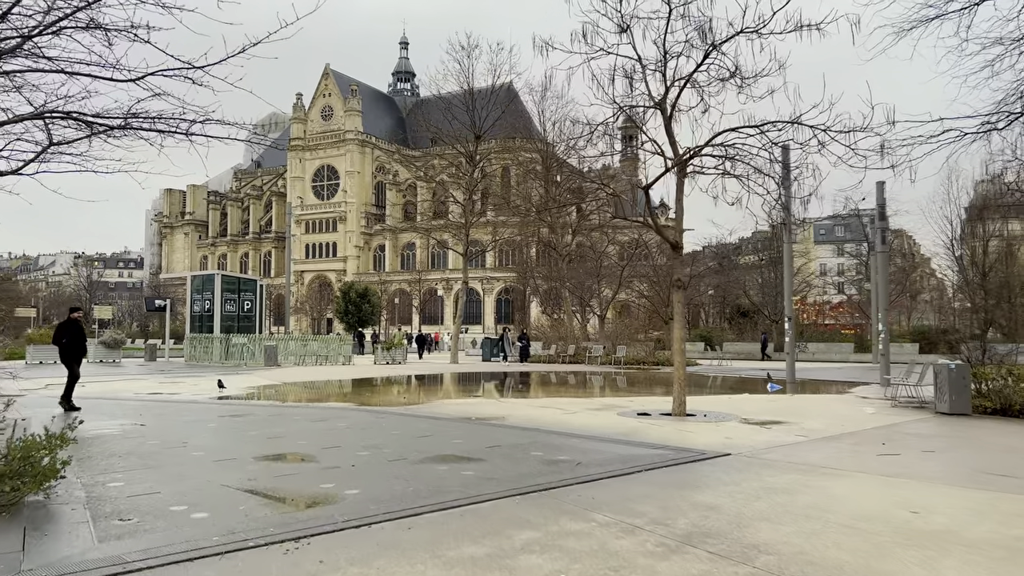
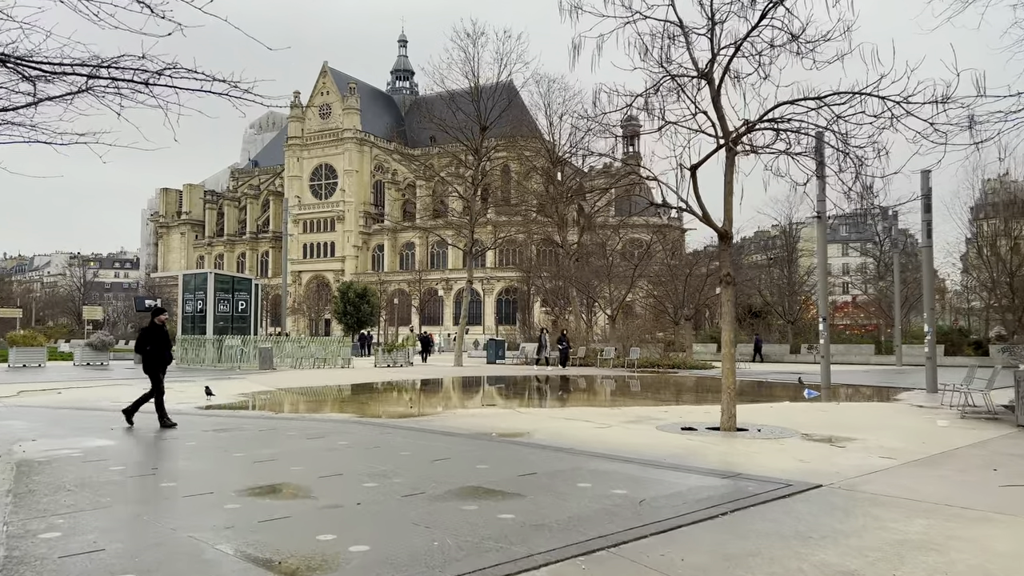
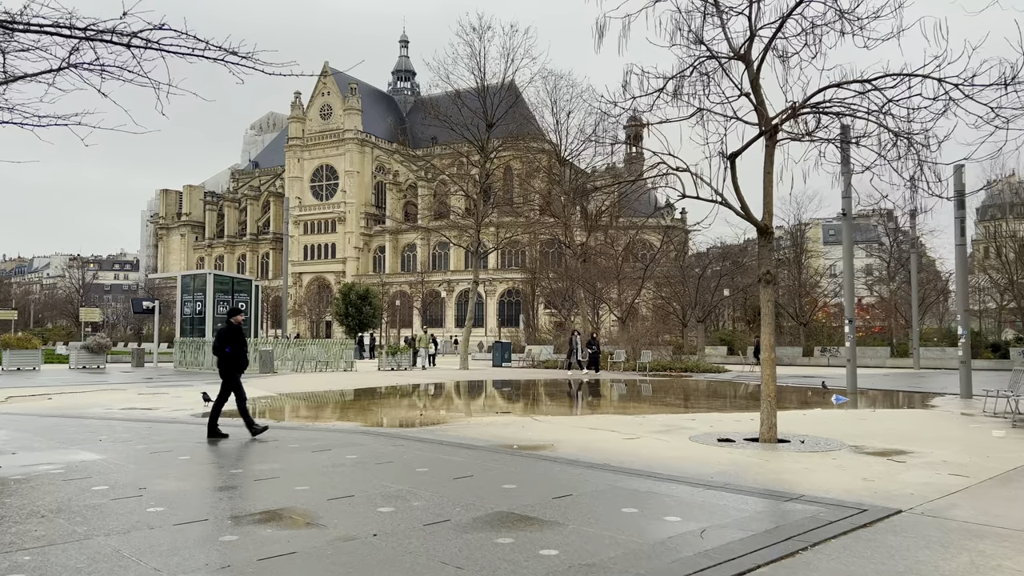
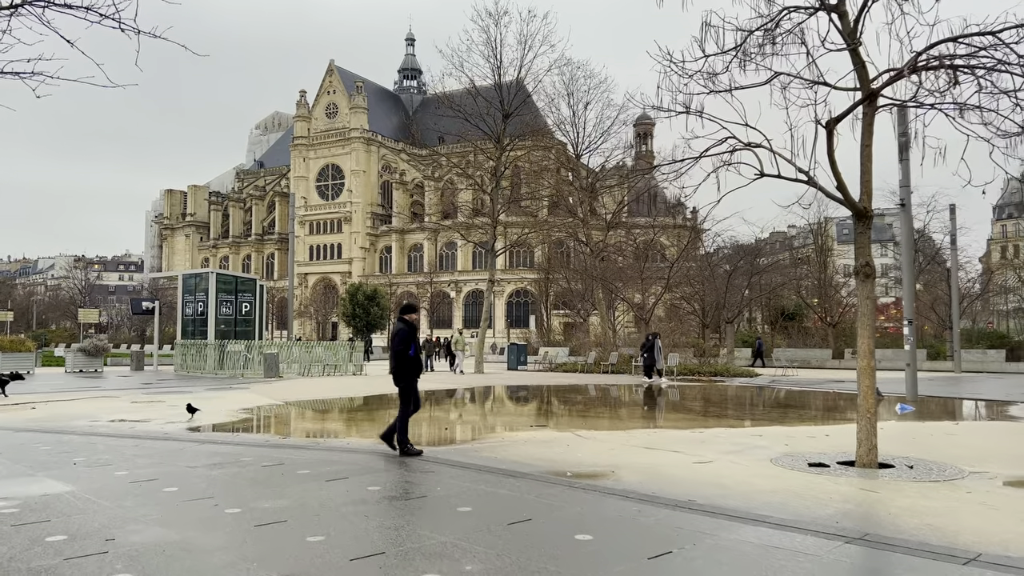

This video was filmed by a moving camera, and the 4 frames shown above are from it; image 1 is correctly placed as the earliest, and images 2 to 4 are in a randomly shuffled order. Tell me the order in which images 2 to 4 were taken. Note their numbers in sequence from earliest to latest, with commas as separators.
2, 3, 4
